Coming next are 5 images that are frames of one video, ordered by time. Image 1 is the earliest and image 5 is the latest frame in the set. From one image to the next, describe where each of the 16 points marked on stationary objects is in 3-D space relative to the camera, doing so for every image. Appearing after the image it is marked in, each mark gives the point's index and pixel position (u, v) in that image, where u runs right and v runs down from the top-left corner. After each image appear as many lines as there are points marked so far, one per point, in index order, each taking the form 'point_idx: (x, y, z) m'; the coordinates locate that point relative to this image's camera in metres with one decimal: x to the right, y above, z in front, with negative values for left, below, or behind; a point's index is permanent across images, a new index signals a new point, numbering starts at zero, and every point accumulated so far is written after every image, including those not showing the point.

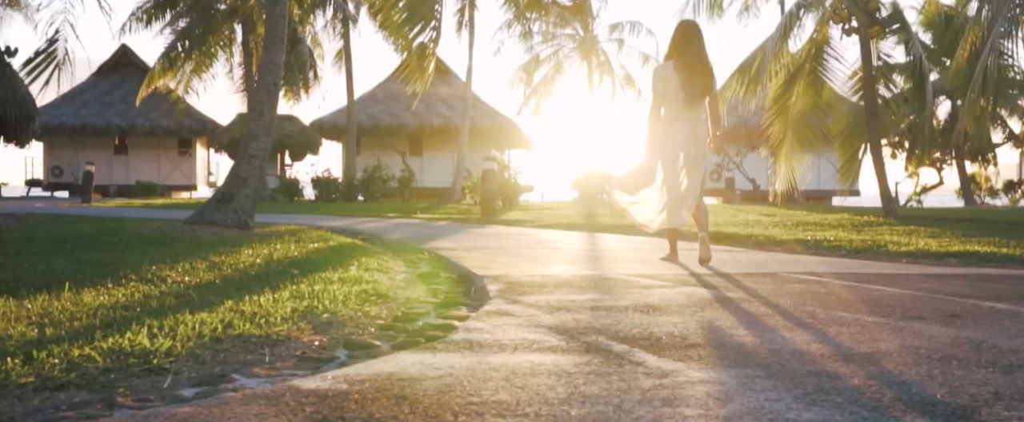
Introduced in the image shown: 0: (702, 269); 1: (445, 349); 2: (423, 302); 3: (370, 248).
0: (+1.5, -0.5, +7.1) m
1: (-0.3, -0.6, +3.5) m
2: (-0.5, -0.5, +5.2) m
3: (-1.5, -0.4, +9.6) m
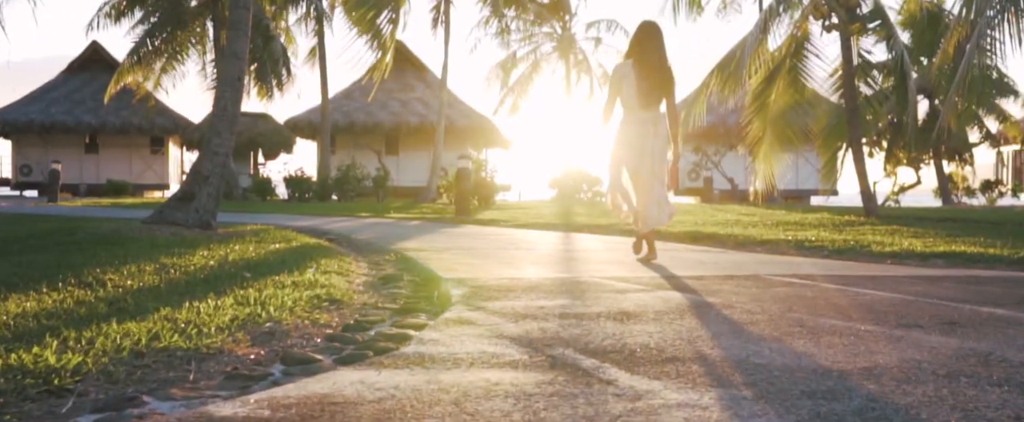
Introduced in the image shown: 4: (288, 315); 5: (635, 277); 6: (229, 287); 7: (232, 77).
0: (+1.3, -0.5, +6.8) m
1: (-0.4, -0.5, +3.1) m
2: (-0.7, -0.5, +4.8) m
3: (-1.8, -0.4, +9.2) m
4: (-1.1, -0.5, +4.3) m
5: (+0.8, -0.5, +6.0) m
6: (-1.7, -0.5, +5.3) m
7: (-3.5, +1.7, +11.1) m
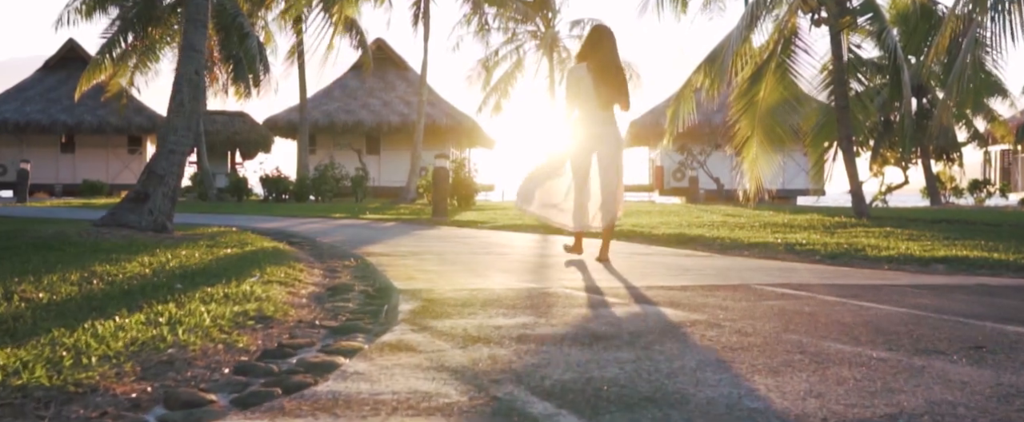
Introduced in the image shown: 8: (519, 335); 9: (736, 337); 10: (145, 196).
0: (+1.0, -0.5, +6.2) m
1: (-0.6, -0.6, +2.5) m
2: (-0.9, -0.6, +4.2) m
3: (-2.1, -0.4, +8.5) m
4: (-1.3, -0.5, +3.6) m
5: (+0.6, -0.5, +5.4) m
6: (-1.9, -0.5, +4.6) m
7: (-3.8, +1.7, +10.4) m
8: (0.0, -0.5, +3.6) m
9: (+0.9, -0.5, +3.6) m
10: (-4.3, +0.2, +10.3) m
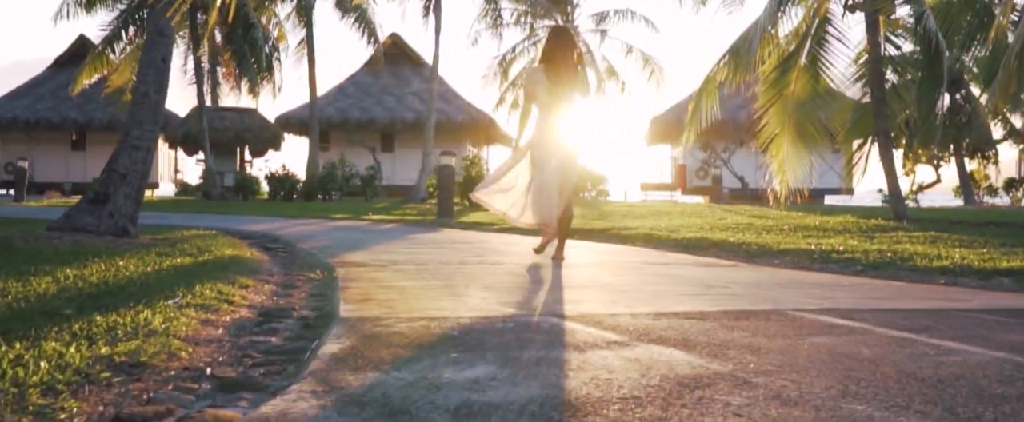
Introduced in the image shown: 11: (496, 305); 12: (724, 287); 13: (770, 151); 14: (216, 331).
0: (+0.9, -0.5, +5.1) m
1: (-0.8, -0.6, +1.4) m
2: (-1.1, -0.6, +3.1) m
3: (-2.1, -0.4, +7.5) m
4: (-1.5, -0.6, +2.6) m
5: (+0.5, -0.5, +4.2) m
6: (-2.1, -0.5, +3.6) m
7: (-3.8, +1.6, +9.4) m
8: (-0.1, -0.6, +2.5) m
9: (+0.7, -0.6, +2.5) m
10: (-4.3, +0.1, +9.3) m
11: (-0.1, -0.5, +4.7) m
12: (+1.5, -0.5, +6.1) m
13: (+4.2, +1.0, +14.4) m
14: (-1.4, -0.5, +4.0) m
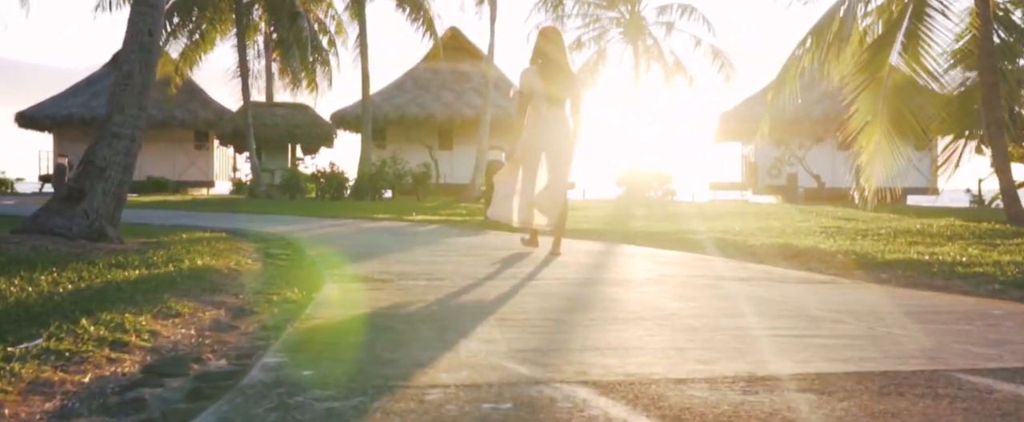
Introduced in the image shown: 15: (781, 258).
0: (+1.0, -0.5, +3.4) m
1: (-1.0, -0.6, -0.1) m
2: (-1.2, -0.6, +1.6) m
3: (-1.9, -0.5, +6.0) m
4: (-1.6, -0.6, +1.1) m
5: (+0.5, -0.5, +2.6) m
6: (-2.1, -0.5, +2.1) m
7: (-3.4, +1.6, +8.1) m
8: (-0.3, -0.6, +0.9) m
9: (+0.6, -0.6, +0.8) m
10: (-3.9, +0.2, +8.0) m
11: (0.0, -0.5, +3.1) m
12: (+1.6, -0.5, +4.3) m
13: (+5.0, +1.0, +12.5) m
14: (-1.4, -0.6, +2.5) m
15: (+2.9, -0.5, +9.4) m
